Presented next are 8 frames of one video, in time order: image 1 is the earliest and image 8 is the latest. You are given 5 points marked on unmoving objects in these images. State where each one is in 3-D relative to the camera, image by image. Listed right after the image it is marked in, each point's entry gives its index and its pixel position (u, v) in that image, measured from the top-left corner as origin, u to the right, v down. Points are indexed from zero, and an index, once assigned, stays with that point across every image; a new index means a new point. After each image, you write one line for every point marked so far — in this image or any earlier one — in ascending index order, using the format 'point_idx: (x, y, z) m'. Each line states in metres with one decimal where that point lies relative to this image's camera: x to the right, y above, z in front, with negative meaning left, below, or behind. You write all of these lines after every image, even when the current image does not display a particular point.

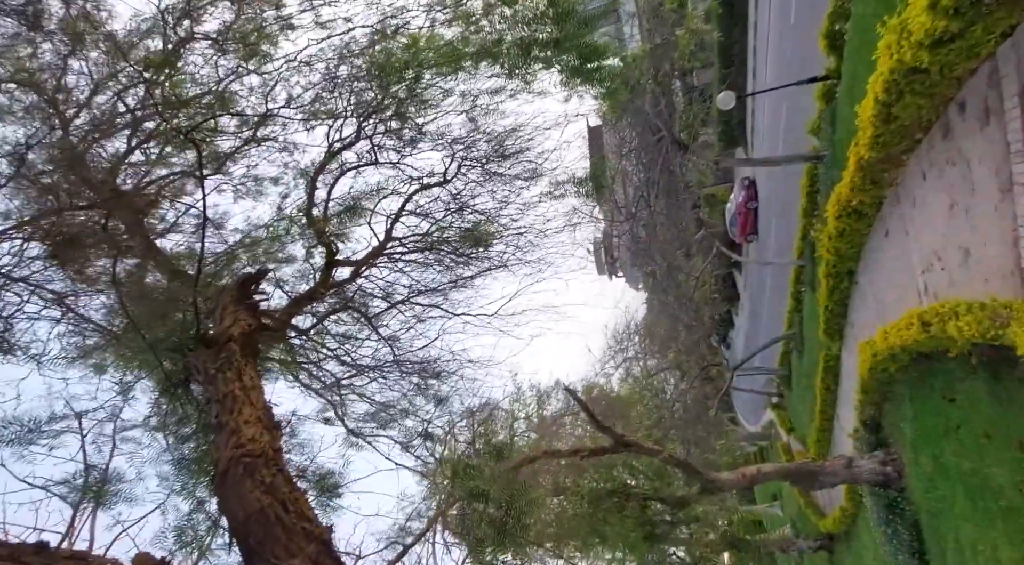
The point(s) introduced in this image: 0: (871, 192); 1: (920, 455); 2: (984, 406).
0: (+3.2, +0.8, +4.9) m
1: (+4.2, -1.8, +5.6) m
2: (+3.2, -0.8, +3.7) m
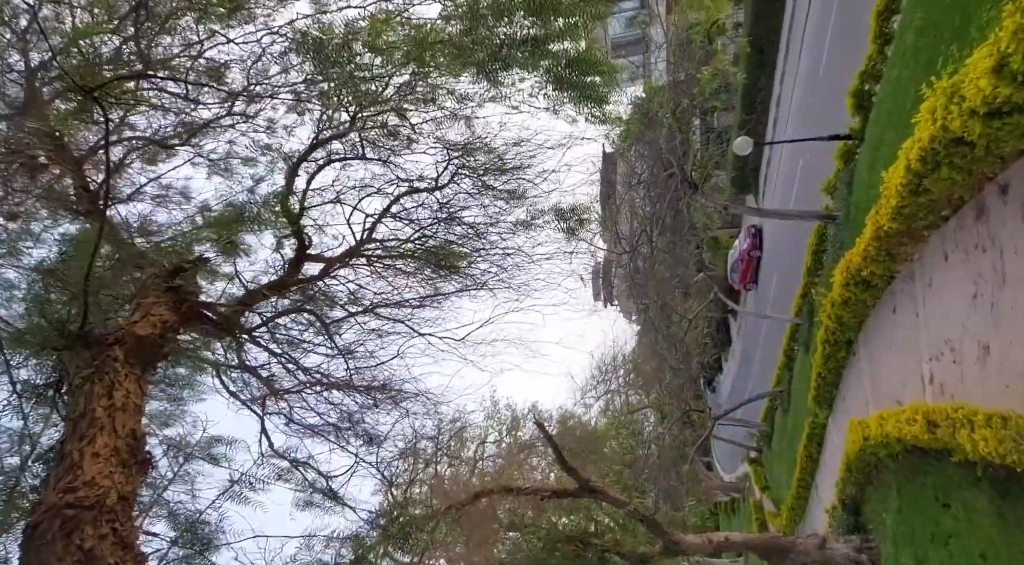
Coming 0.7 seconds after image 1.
0: (+3.1, +0.2, +4.6) m
1: (+3.7, -2.6, +5.3) m
2: (+2.9, -1.5, +3.4) m
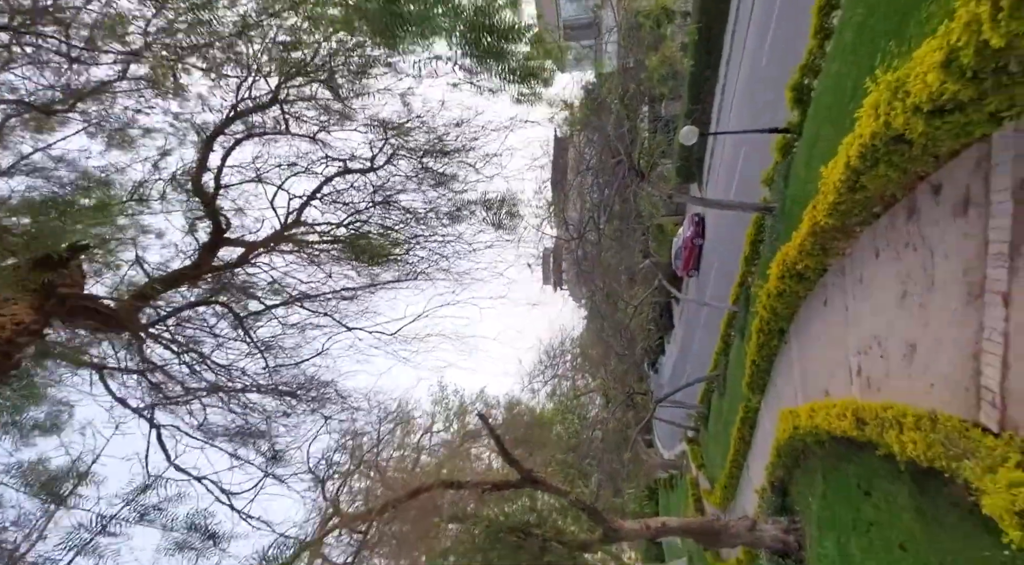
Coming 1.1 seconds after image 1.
0: (+2.6, +0.2, +4.7) m
1: (+3.1, -2.5, +5.4) m
2: (+2.4, -1.4, +3.4) m
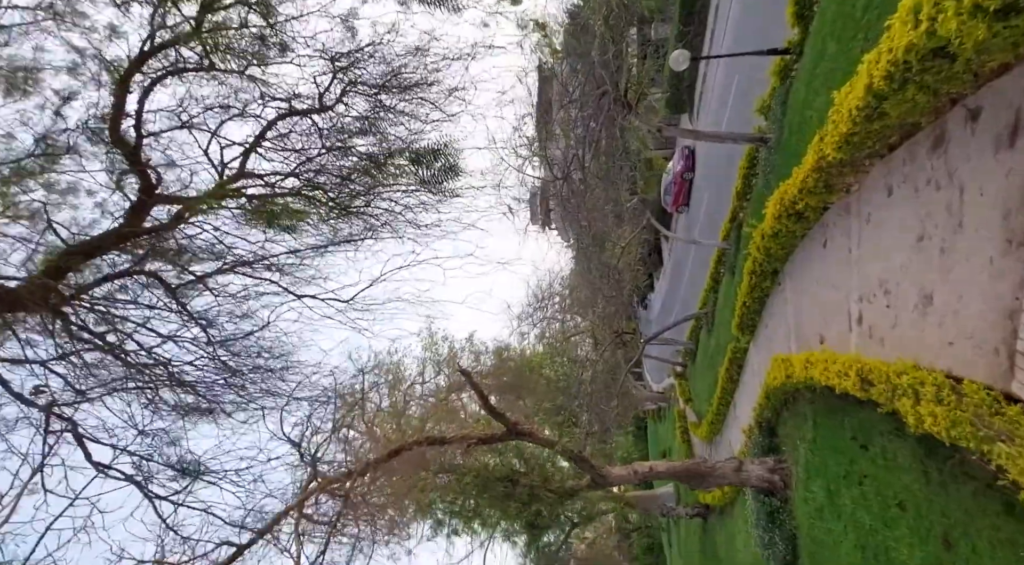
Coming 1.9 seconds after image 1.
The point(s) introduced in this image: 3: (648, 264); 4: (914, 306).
0: (+2.4, +0.7, +4.2) m
1: (+2.9, -1.9, +5.3) m
2: (+2.3, -1.1, +3.2) m
3: (+3.4, +0.5, +13.8) m
4: (+2.2, -0.1, +3.0) m
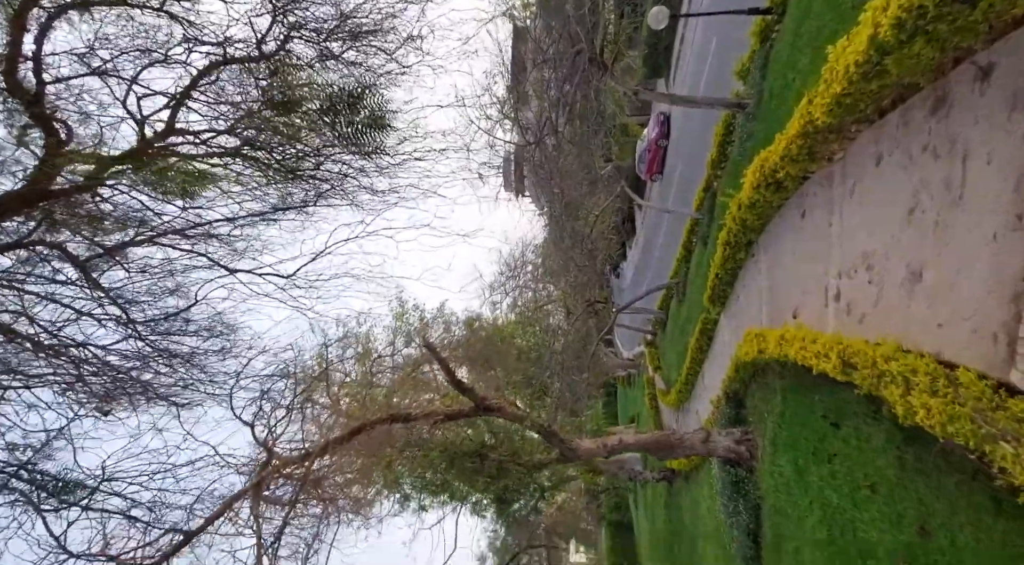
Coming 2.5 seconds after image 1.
0: (+2.1, +0.9, +4.0) m
1: (+2.6, -1.6, +5.3) m
2: (+2.1, -1.0, +3.1) m
3: (+2.7, +1.2, +13.6) m
4: (+2.0, 0.0, +2.8) m
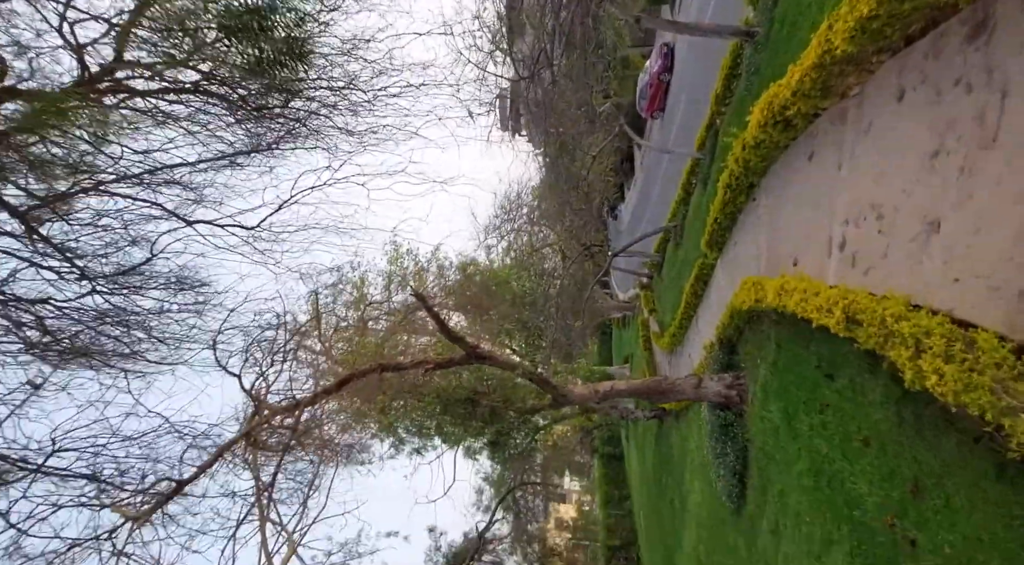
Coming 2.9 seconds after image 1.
0: (+2.0, +1.2, +3.7) m
1: (+2.5, -1.1, +5.2) m
2: (+2.0, -0.7, +3.0) m
3: (+2.6, +2.6, +13.2) m
4: (+1.9, +0.2, +2.6) m
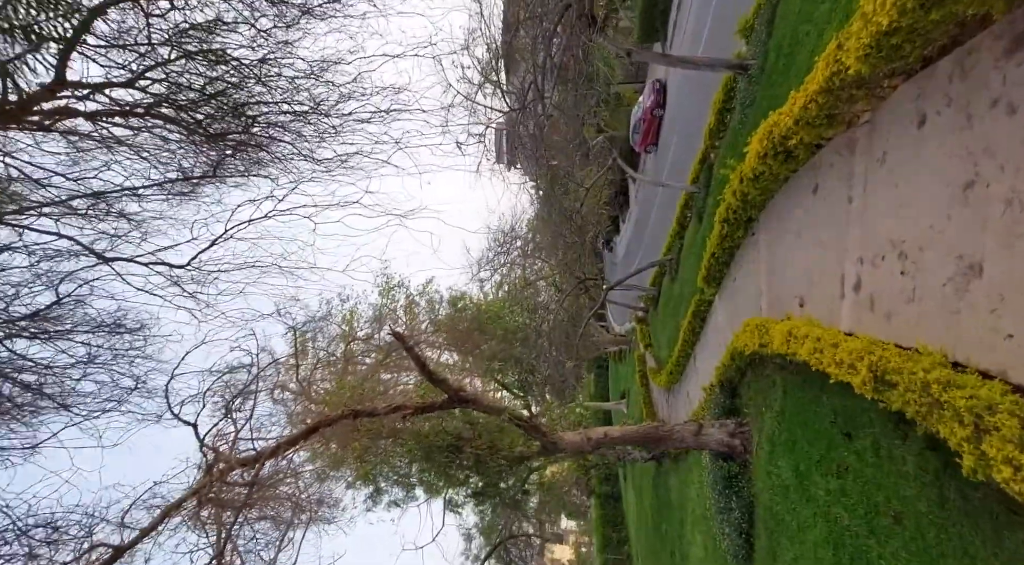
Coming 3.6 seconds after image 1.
0: (+1.9, +0.9, +3.4) m
1: (+2.4, -1.5, +4.8) m
2: (+1.9, -0.9, +2.6) m
3: (+2.4, +1.8, +12.9) m
4: (+1.8, 0.0, +2.3) m
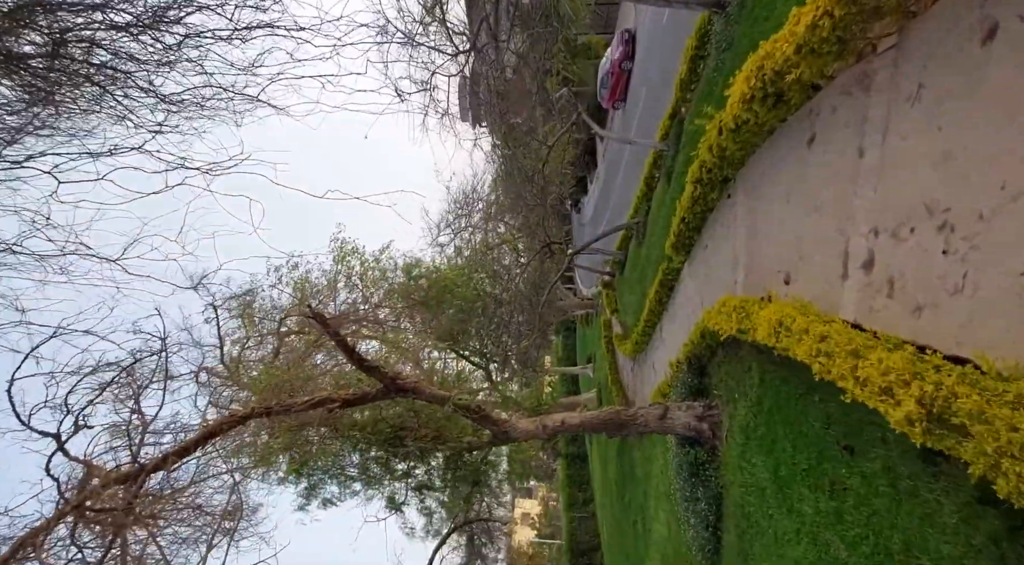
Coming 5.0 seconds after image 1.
0: (+1.5, +1.1, +2.6) m
1: (+1.9, -1.3, +4.2) m
2: (+1.5, -0.9, +1.9) m
3: (+1.4, +2.5, +12.1) m
4: (+1.4, +0.1, +1.5) m
